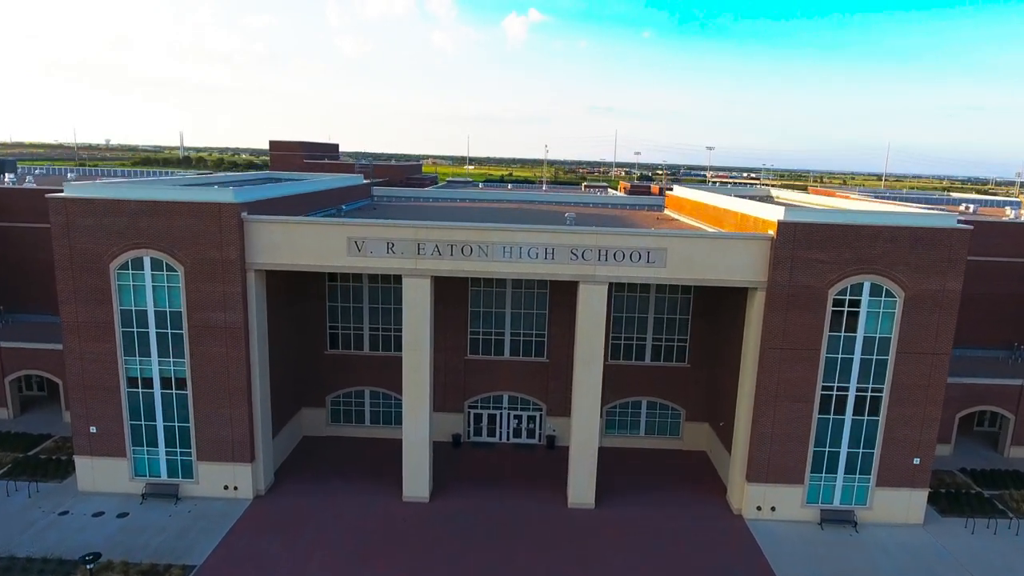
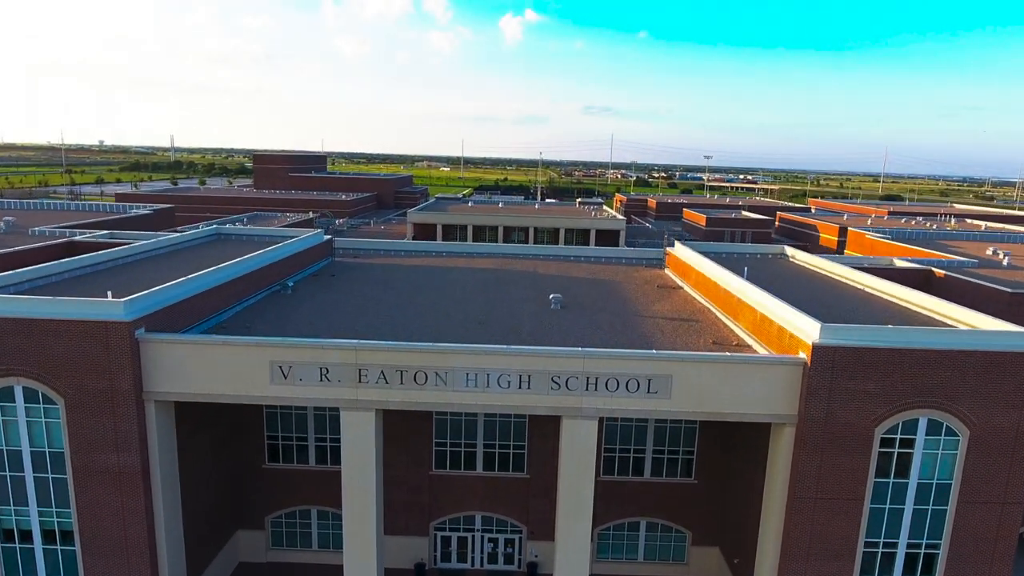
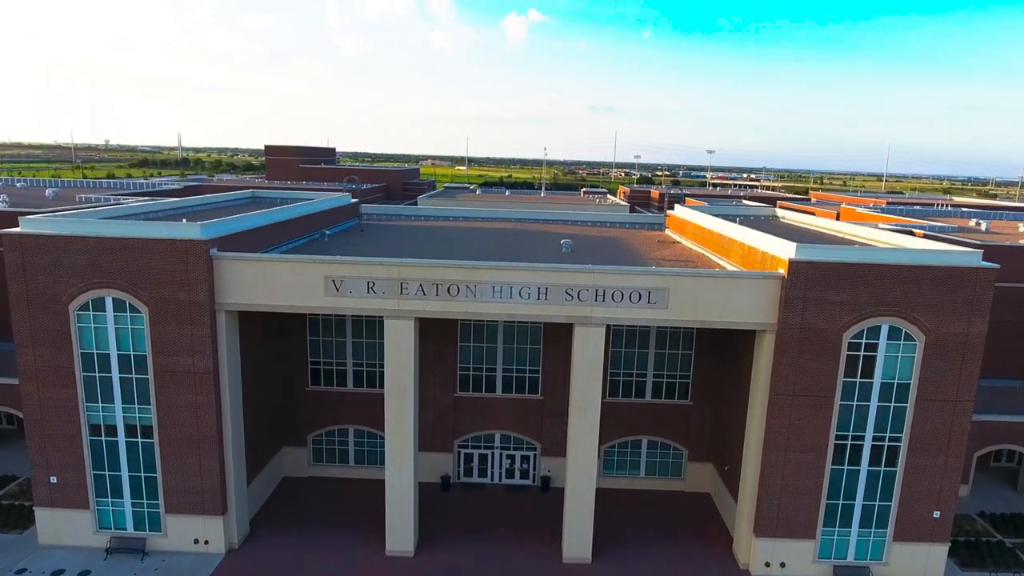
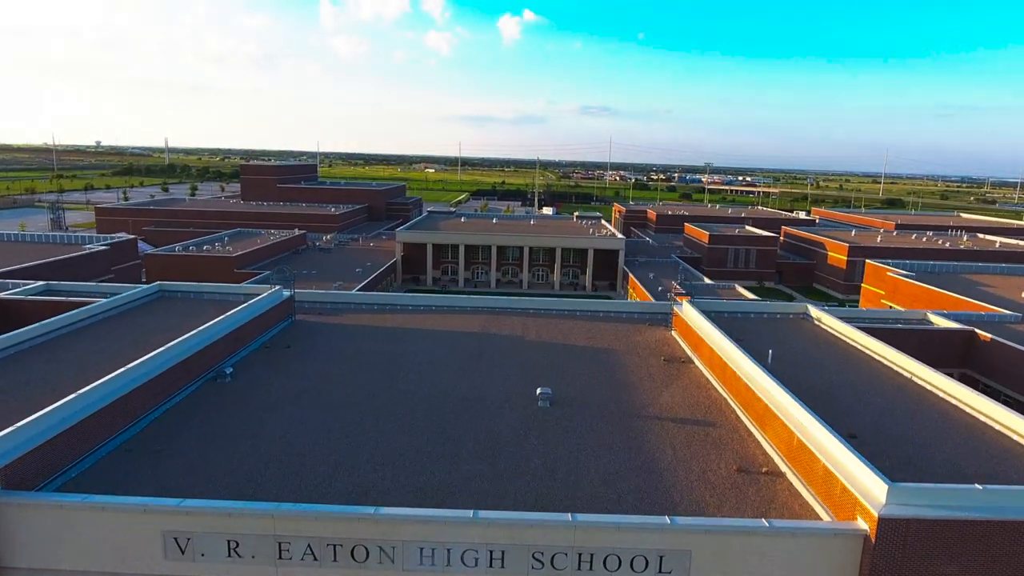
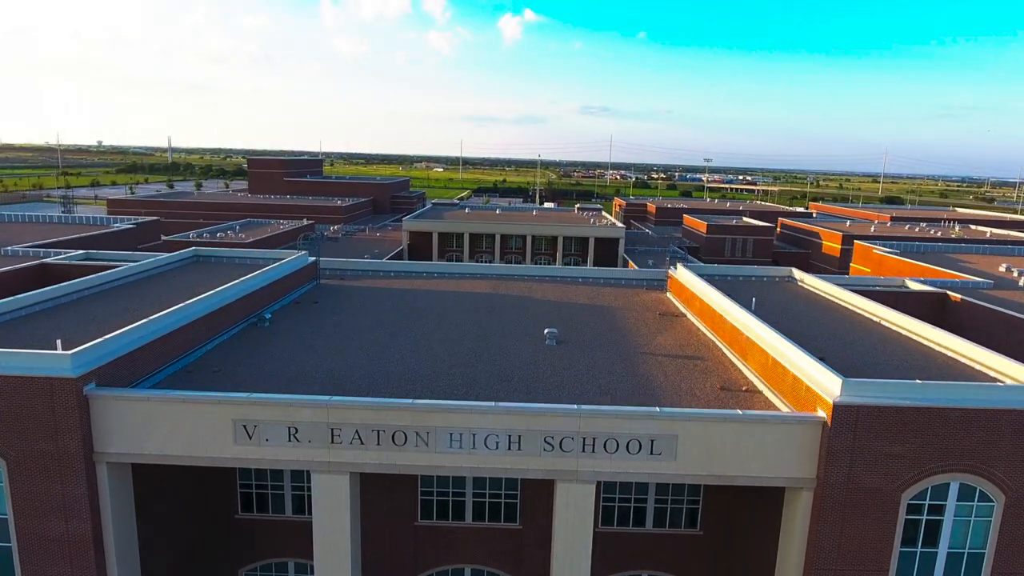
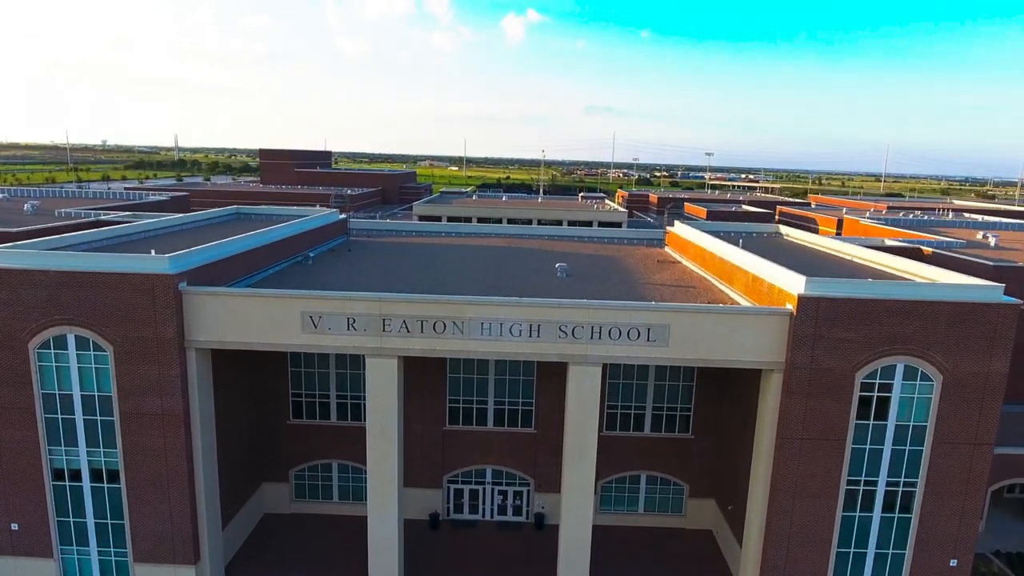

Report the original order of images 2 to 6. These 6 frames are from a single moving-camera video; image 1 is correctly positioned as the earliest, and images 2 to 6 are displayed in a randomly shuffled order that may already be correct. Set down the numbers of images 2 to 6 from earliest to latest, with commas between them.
3, 6, 2, 5, 4
